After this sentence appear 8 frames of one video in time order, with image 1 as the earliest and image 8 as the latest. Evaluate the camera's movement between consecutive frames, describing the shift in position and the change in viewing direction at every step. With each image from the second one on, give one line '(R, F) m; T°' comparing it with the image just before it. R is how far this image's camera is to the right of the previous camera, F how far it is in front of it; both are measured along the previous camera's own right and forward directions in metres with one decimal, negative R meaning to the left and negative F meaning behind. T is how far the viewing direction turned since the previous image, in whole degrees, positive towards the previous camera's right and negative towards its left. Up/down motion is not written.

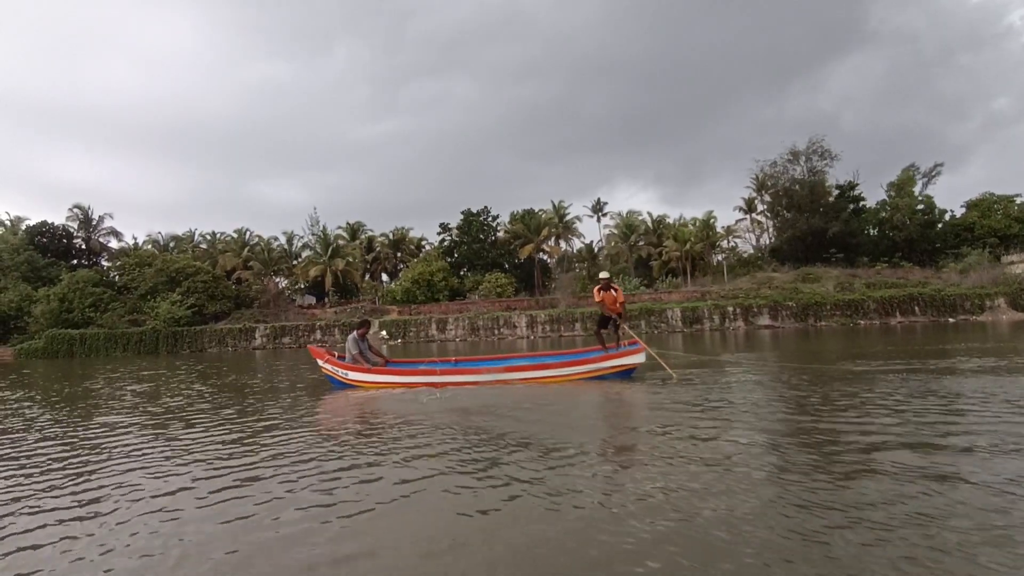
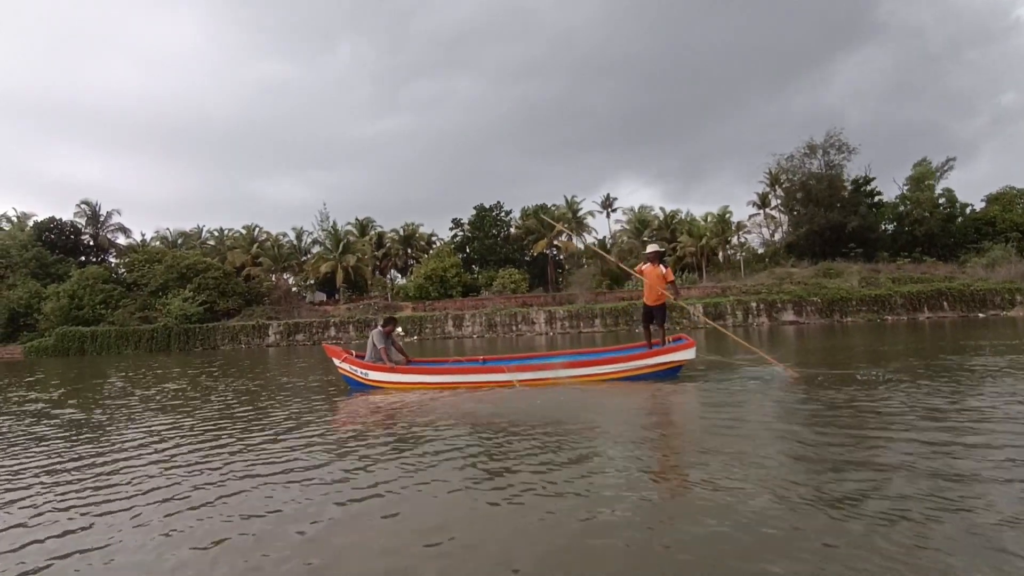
(-0.7, +0.5) m; 0°
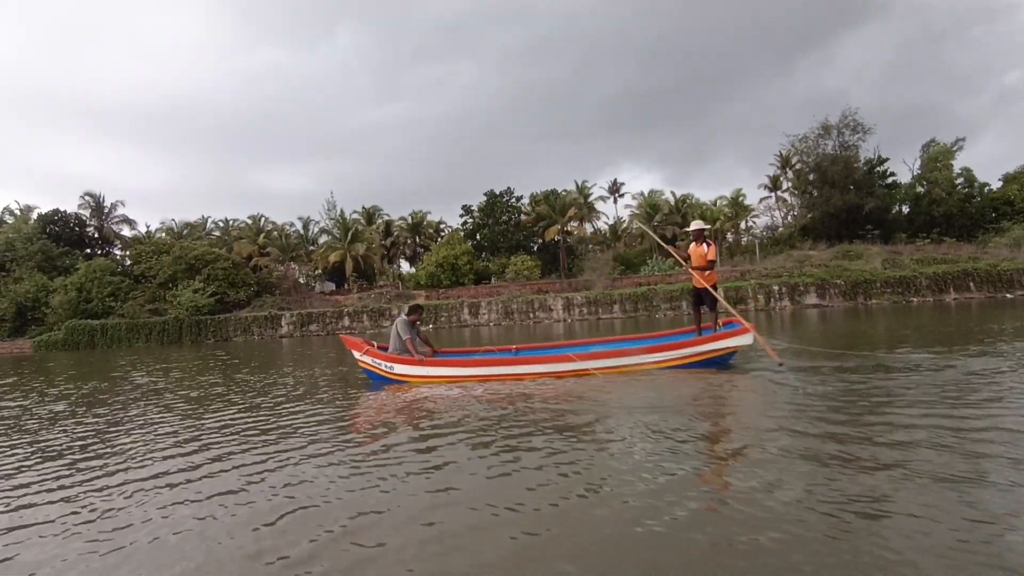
(-0.7, +0.5) m; 0°
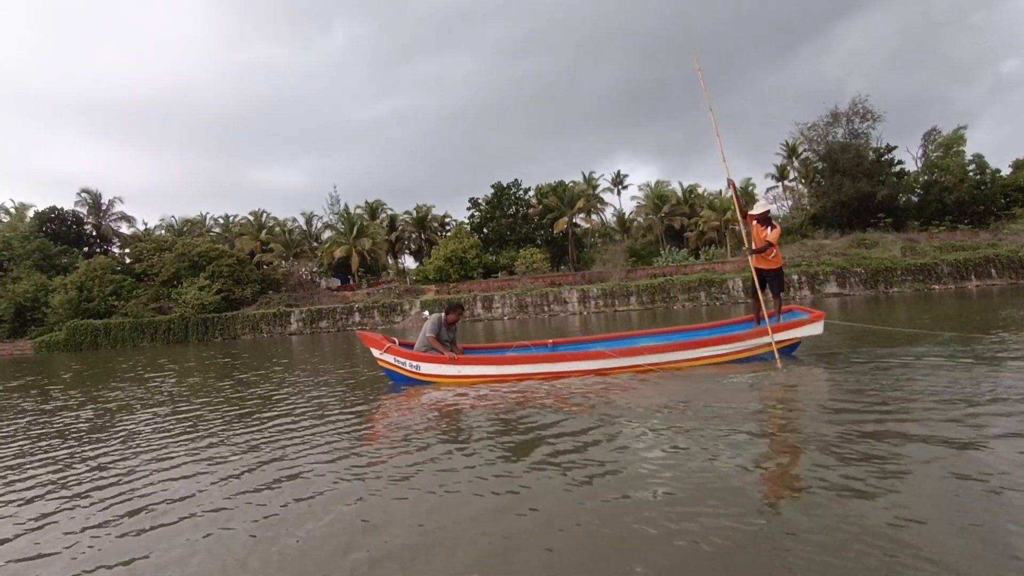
(-0.8, +0.6) m; 0°
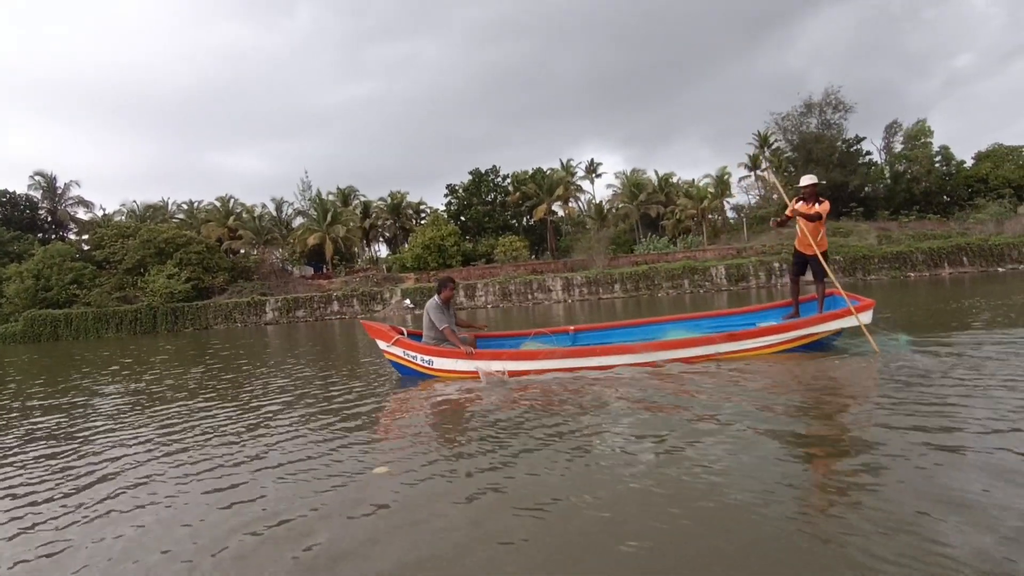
(-0.6, +0.4) m; +3°
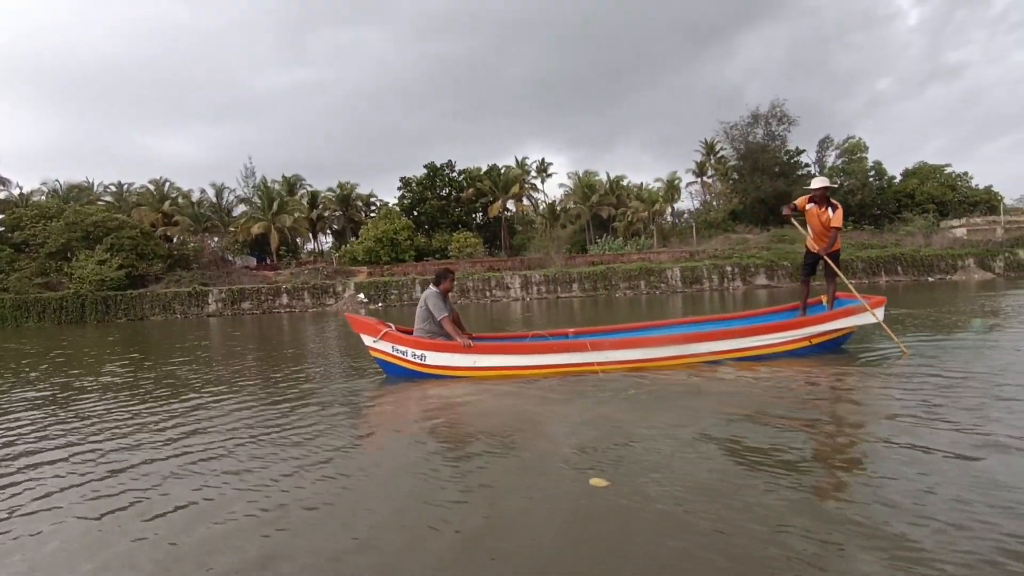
(-0.6, +0.4) m; +6°
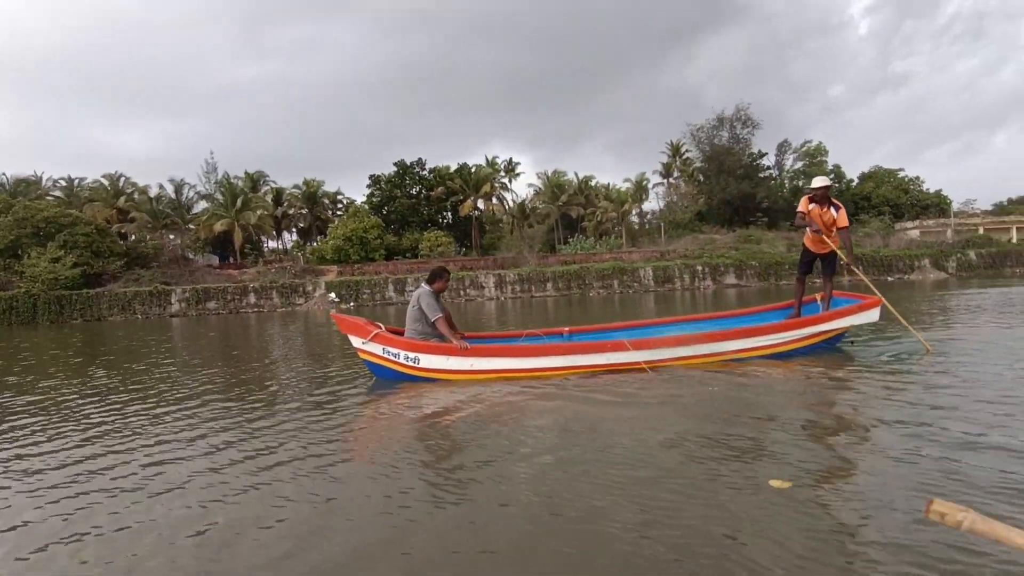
(-0.4, +0.1) m; +4°
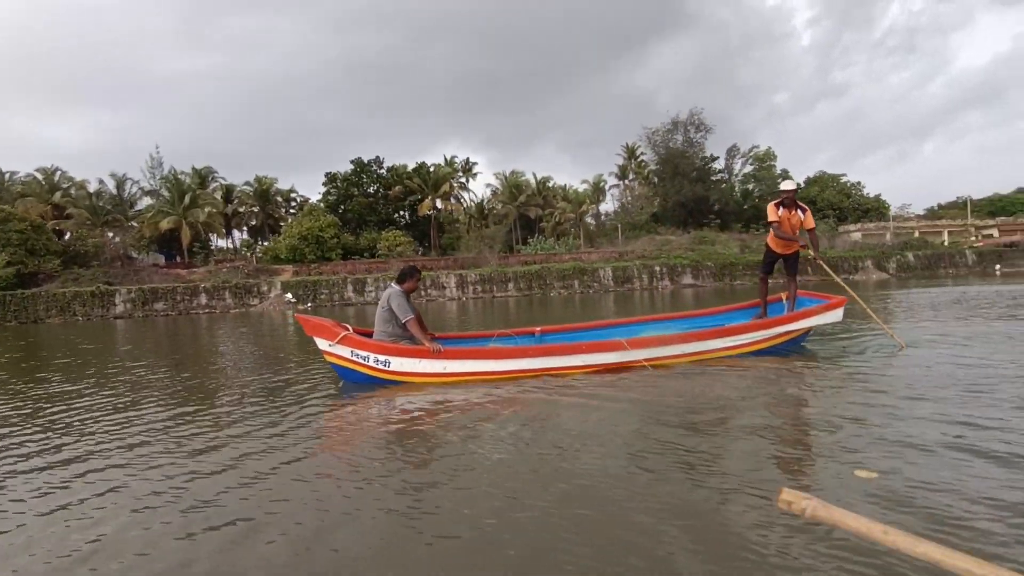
(-0.2, 0.0) m; +4°
